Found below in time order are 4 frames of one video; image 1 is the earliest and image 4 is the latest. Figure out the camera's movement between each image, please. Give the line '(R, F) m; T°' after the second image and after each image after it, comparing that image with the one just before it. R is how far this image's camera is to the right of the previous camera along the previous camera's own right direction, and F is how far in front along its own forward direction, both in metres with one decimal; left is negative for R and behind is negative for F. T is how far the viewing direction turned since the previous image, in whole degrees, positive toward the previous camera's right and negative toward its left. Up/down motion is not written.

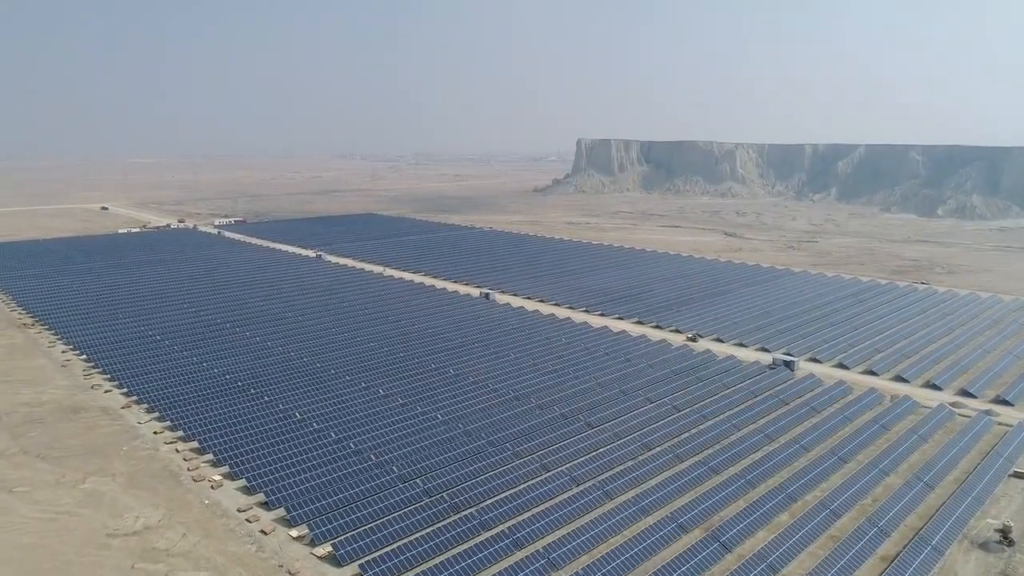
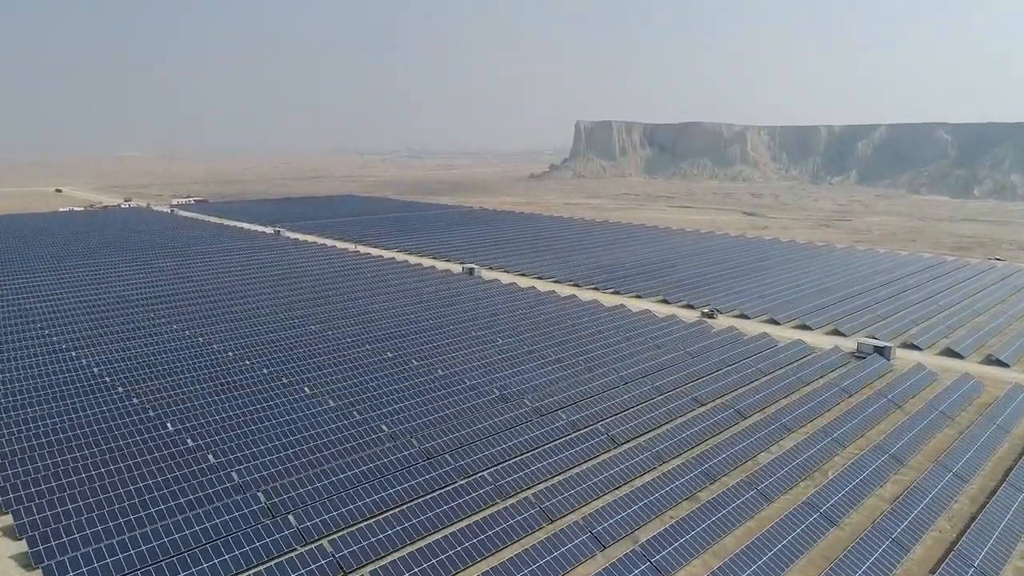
(+0.4, +11.6) m; 0°
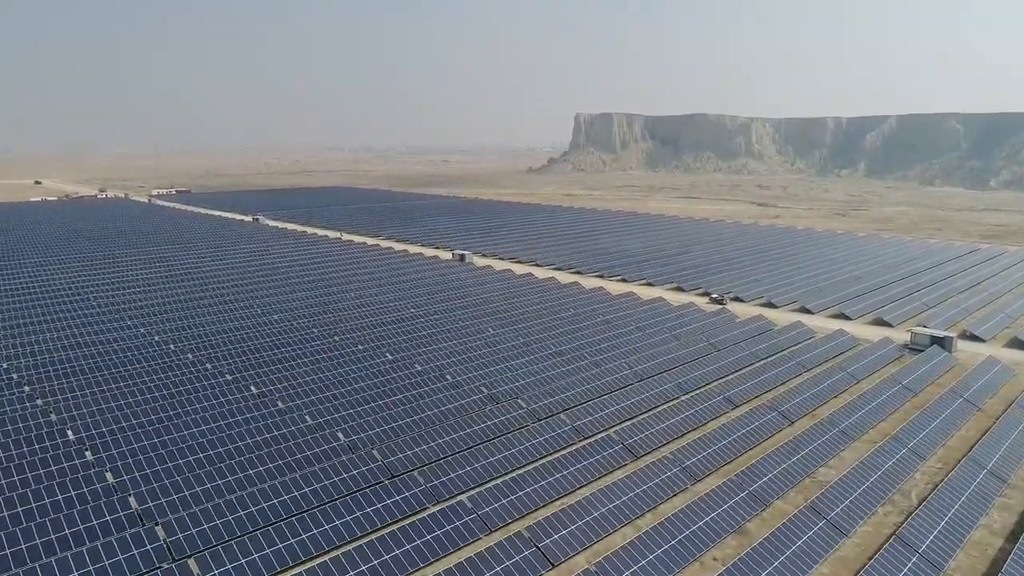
(+0.2, +4.6) m; 0°
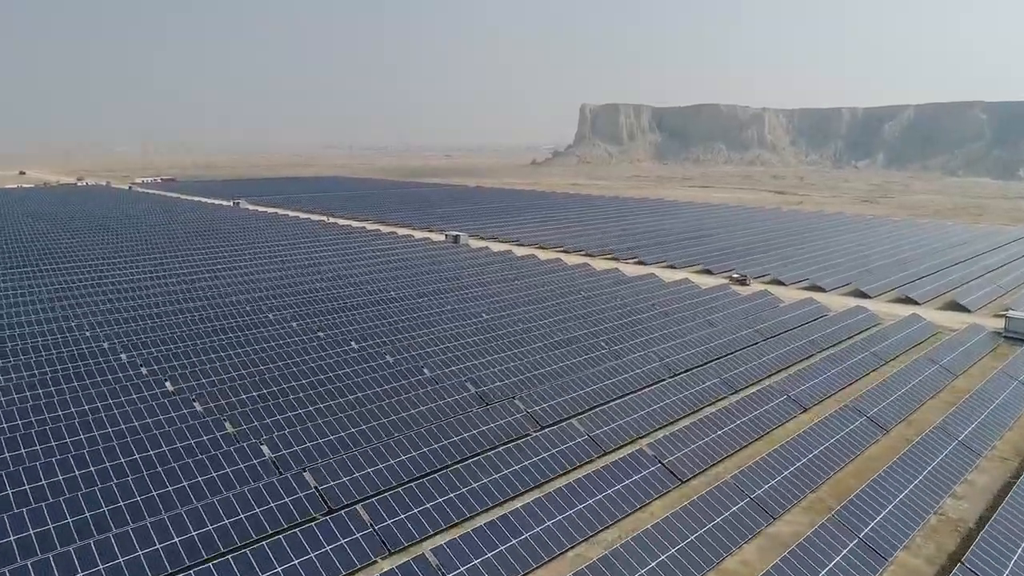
(+0.2, +5.0) m; 0°
